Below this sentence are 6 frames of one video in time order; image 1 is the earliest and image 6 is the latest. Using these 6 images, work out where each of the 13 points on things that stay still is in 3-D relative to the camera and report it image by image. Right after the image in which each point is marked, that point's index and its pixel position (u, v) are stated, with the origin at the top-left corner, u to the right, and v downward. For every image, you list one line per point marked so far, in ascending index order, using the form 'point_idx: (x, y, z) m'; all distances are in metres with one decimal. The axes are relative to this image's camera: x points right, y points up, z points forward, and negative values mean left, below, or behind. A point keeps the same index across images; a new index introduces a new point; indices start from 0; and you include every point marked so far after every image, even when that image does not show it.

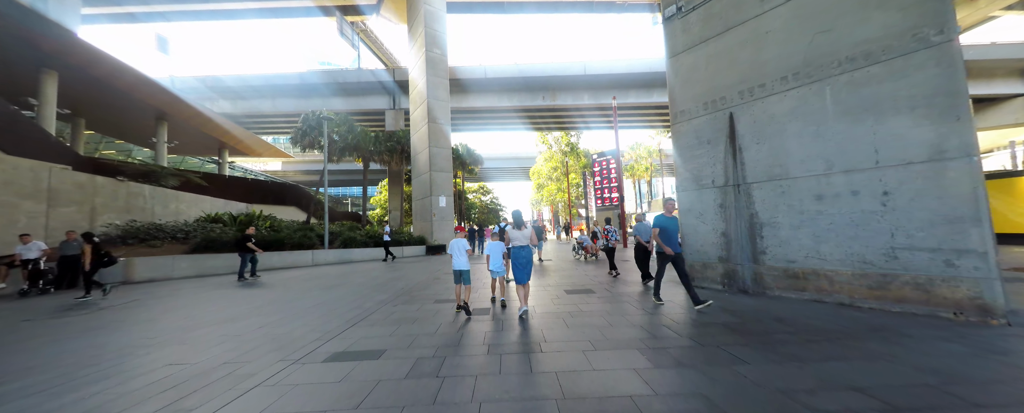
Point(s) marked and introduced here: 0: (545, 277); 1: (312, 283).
0: (+1.1, -2.2, +10.4) m
1: (-6.6, -2.5, +9.4) m
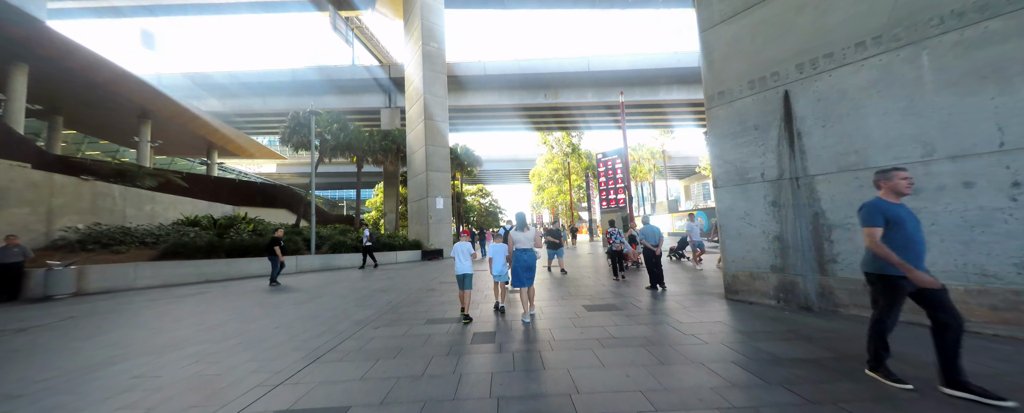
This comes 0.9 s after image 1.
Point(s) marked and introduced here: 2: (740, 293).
0: (+1.2, -2.2, +9.4) m
1: (-6.5, -2.5, +8.3) m
2: (+4.0, -1.5, +5.0) m
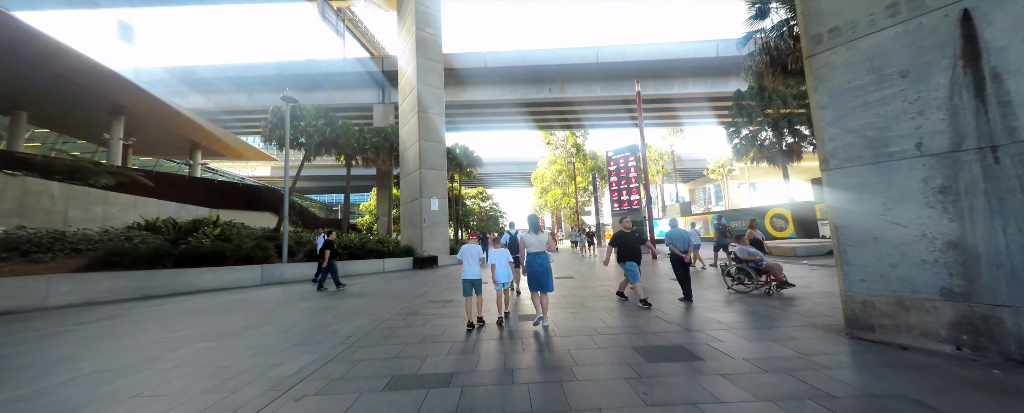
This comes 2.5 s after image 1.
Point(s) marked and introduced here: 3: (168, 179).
0: (+1.4, -2.2, +7.6) m
1: (-6.3, -2.4, +6.6) m
2: (+4.2, -1.4, +3.2) m
3: (-19.8, +1.6, +16.3) m
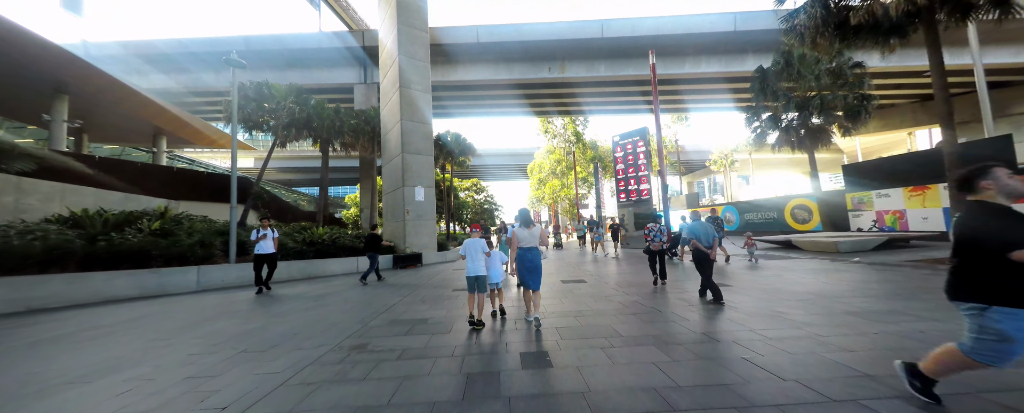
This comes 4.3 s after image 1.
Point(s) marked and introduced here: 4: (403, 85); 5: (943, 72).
0: (+1.3, -1.9, +5.9) m
1: (-6.4, -2.2, +4.7) m
2: (+4.2, -1.2, +1.6) m
3: (-20.1, +2.1, +14.2) m
4: (-5.0, +5.6, +13.1) m
5: (+11.3, +3.4, +7.4) m
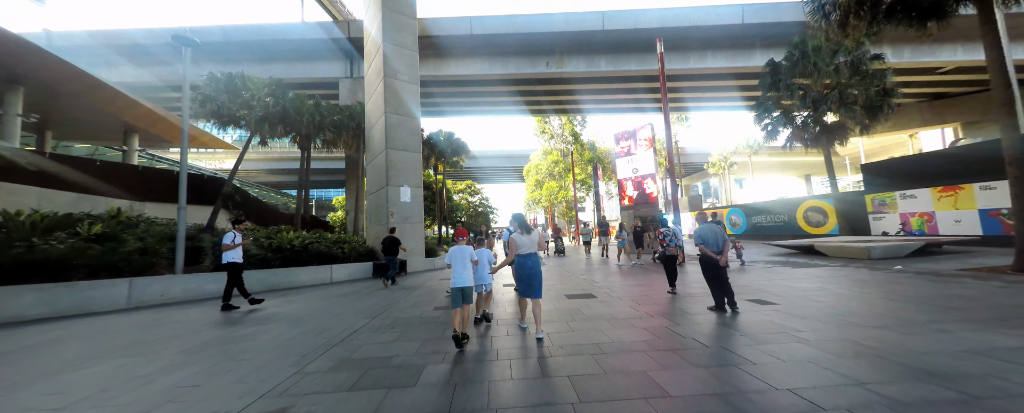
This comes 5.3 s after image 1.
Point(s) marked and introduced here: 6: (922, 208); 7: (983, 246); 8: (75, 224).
0: (+1.2, -1.9, +4.8) m
1: (-6.5, -2.1, +3.5) m
2: (+4.2, -1.1, +0.5) m
3: (-20.3, +2.0, +12.8) m
4: (-5.2, +5.6, +12.0) m
5: (+11.2, +3.3, +6.5) m
6: (+17.3, -0.1, +12.0) m
7: (+17.6, -1.5, +10.7) m
8: (-13.8, -0.5, +9.1) m
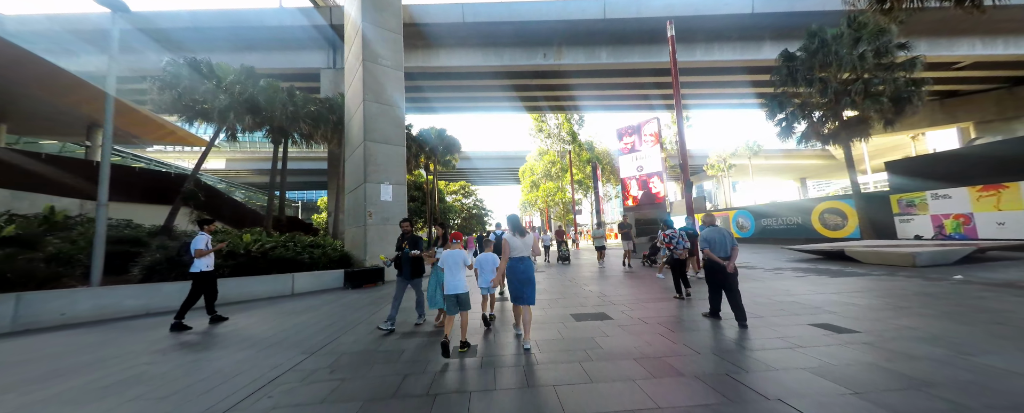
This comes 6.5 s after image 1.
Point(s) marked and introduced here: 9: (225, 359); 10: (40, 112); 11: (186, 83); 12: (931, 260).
0: (+1.1, -1.8, +3.5) m
1: (-6.6, -2.0, +2.1) m
2: (+4.1, -1.0, -0.7) m
3: (-20.5, +2.1, +11.2) m
4: (-5.4, +5.6, +10.7) m
5: (+11.1, +3.4, +5.5) m
6: (+17.1, -0.1, +11.1) m
7: (+17.4, -1.5, +9.7) m
8: (-13.9, -0.4, +7.6) m
9: (-3.9, -2.1, +3.9) m
10: (-30.7, +6.2, +18.5) m
11: (-14.3, +5.5, +12.6) m
12: (+11.1, -1.4, +7.5) m
